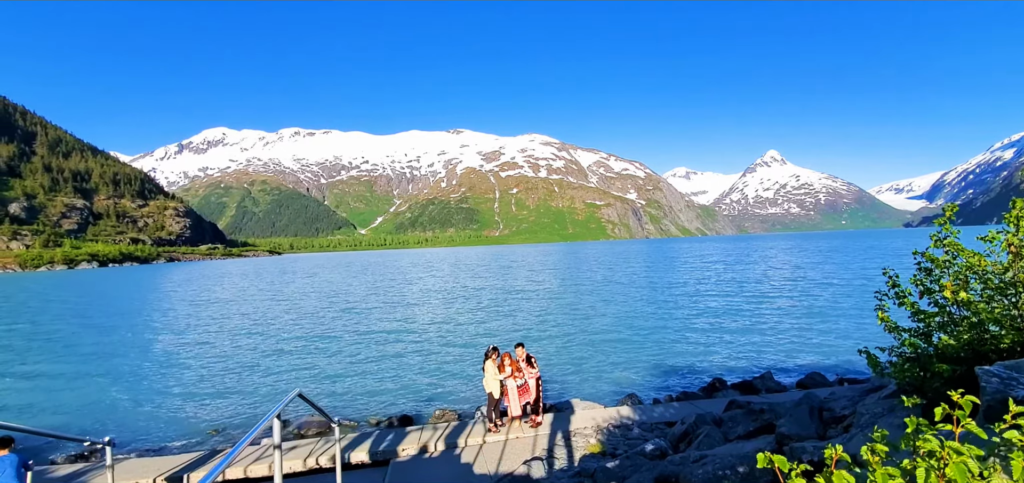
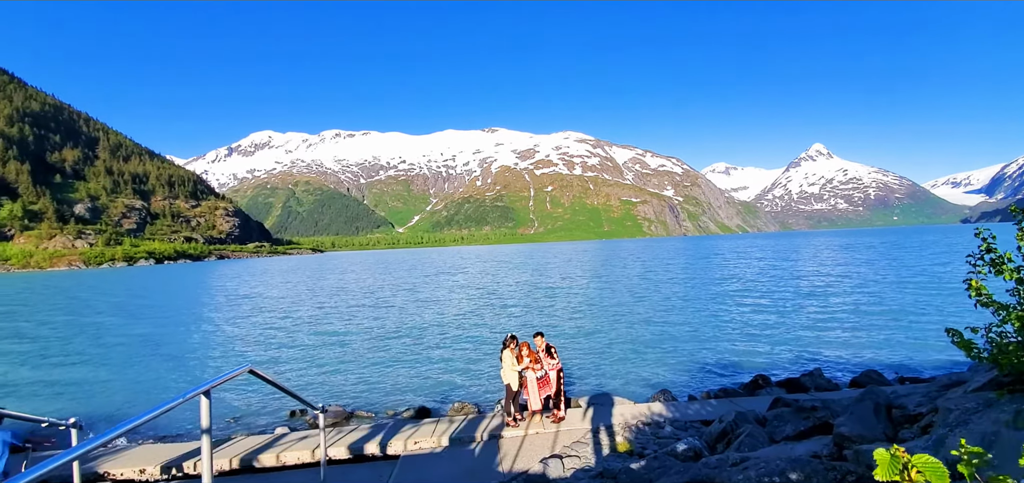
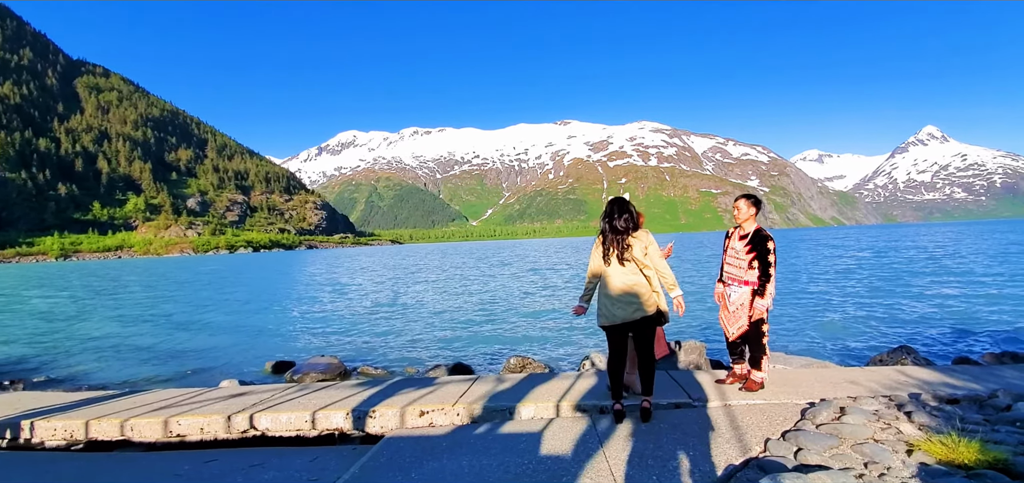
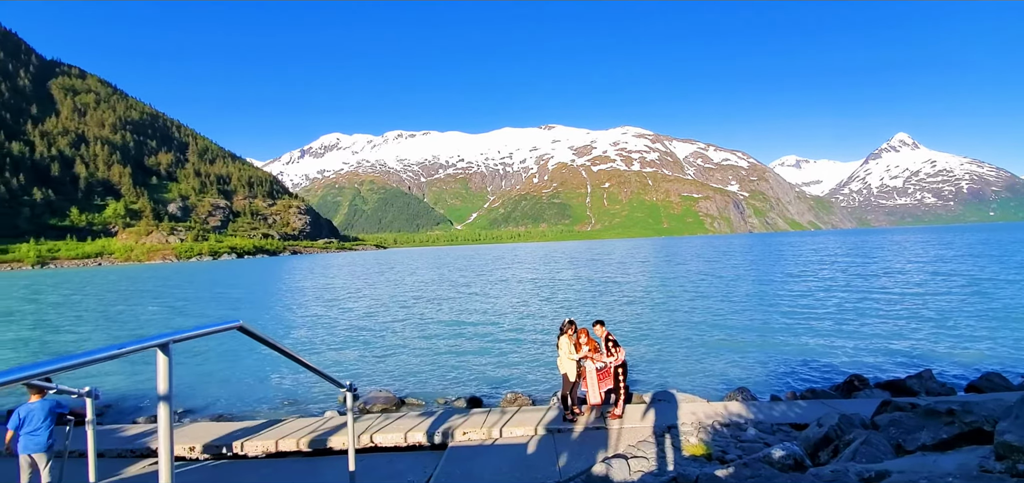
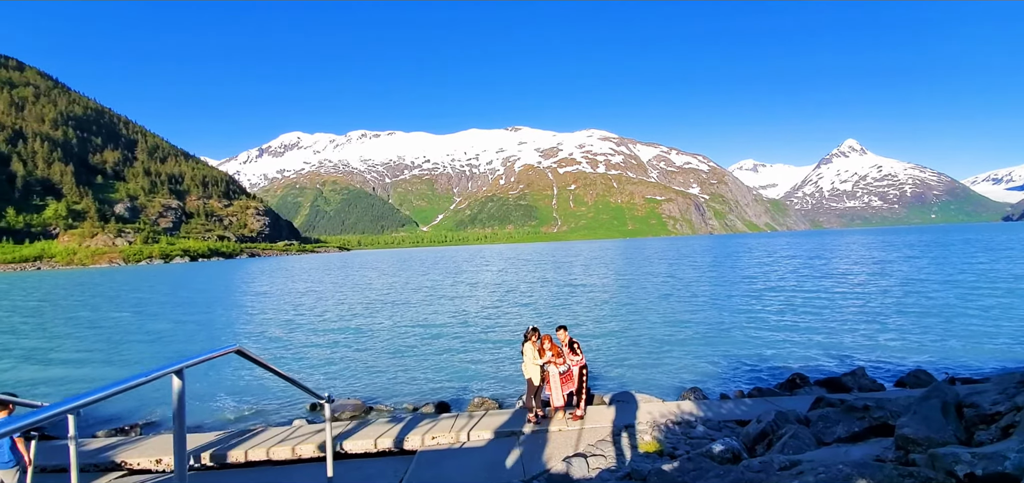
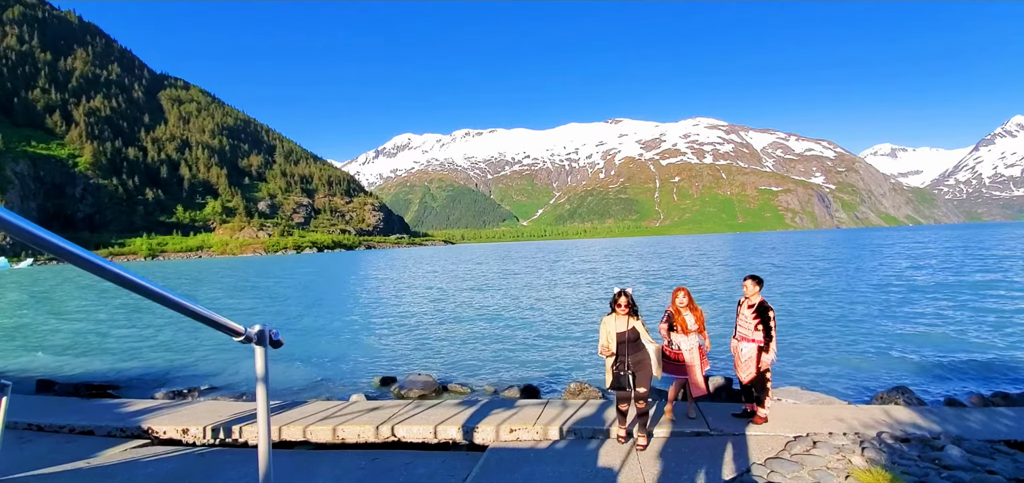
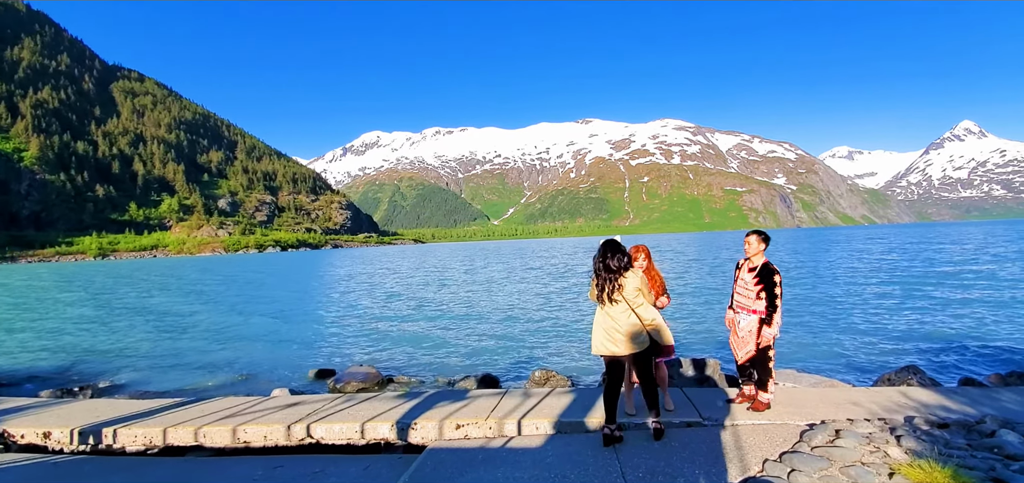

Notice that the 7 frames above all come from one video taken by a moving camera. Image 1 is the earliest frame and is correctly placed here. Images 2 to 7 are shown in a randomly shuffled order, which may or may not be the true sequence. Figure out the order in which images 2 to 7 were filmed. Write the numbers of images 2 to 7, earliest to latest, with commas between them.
2, 5, 4, 6, 7, 3
